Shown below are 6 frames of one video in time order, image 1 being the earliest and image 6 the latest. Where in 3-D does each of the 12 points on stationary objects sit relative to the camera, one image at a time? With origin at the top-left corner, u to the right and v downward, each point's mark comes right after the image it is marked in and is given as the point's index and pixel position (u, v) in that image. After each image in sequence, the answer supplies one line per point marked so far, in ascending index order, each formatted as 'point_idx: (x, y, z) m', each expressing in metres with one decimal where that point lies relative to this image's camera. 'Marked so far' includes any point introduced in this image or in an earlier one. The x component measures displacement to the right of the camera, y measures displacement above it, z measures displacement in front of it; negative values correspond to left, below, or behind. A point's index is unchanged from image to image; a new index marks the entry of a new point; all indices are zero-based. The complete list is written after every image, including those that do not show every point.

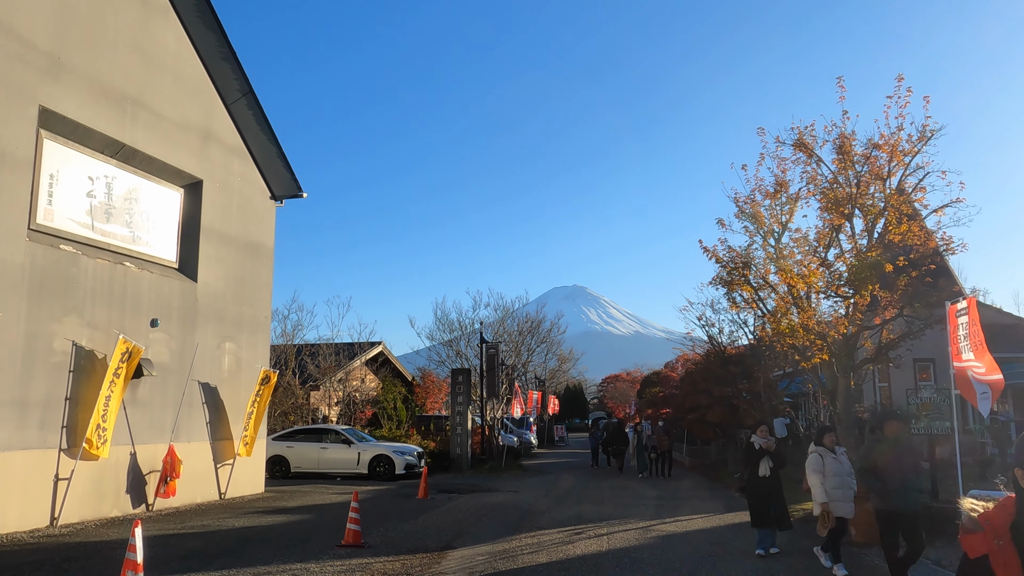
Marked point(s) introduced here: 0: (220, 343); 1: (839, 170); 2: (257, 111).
0: (-5.8, -1.1, +14.4) m
1: (+5.3, +1.9, +11.9) m
2: (-5.3, +3.7, +15.2) m
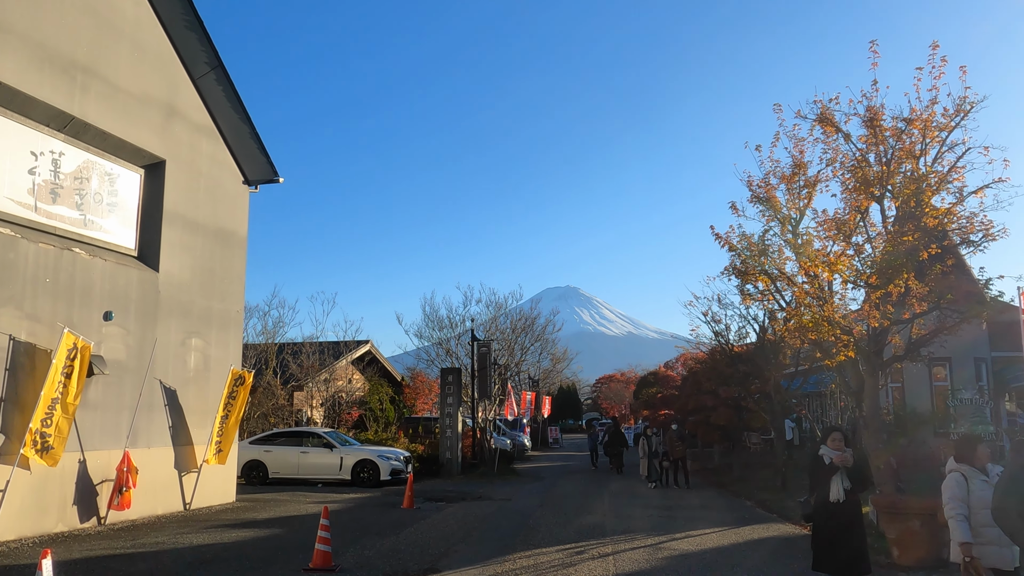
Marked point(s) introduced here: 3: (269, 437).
0: (-5.9, -0.9, +13.1) m
1: (+5.2, +2.1, +10.7) m
2: (-5.5, +3.8, +13.9) m
3: (-6.4, -3.9, +18.9) m
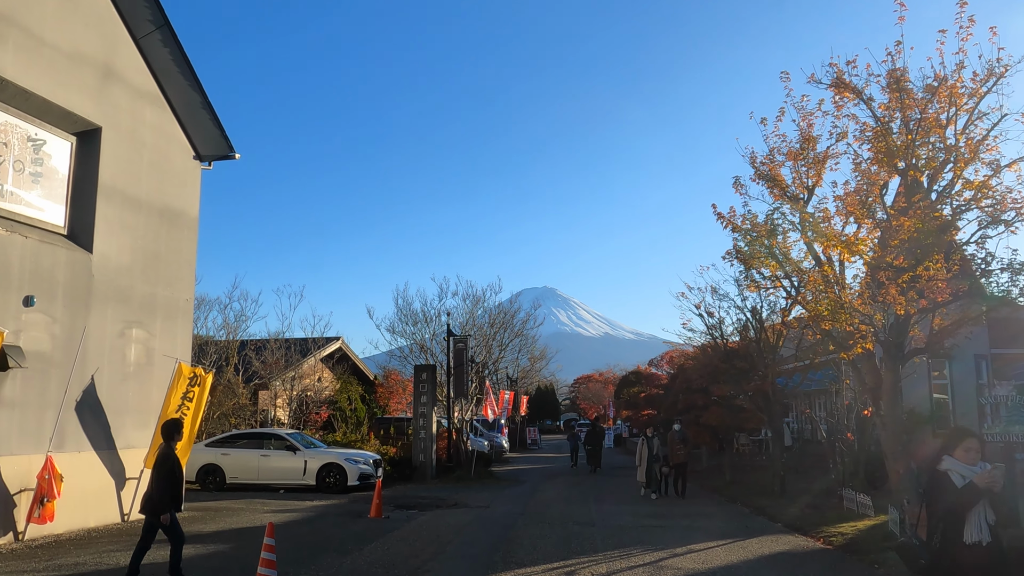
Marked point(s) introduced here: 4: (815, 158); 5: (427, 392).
0: (-6.2, -0.7, +11.7) m
1: (+5.0, +2.3, +9.6) m
2: (-5.8, +4.1, +12.5) m
3: (-6.9, -3.6, +17.4) m
4: (+4.8, +2.1, +11.4) m
5: (-2.3, -2.8, +19.6) m
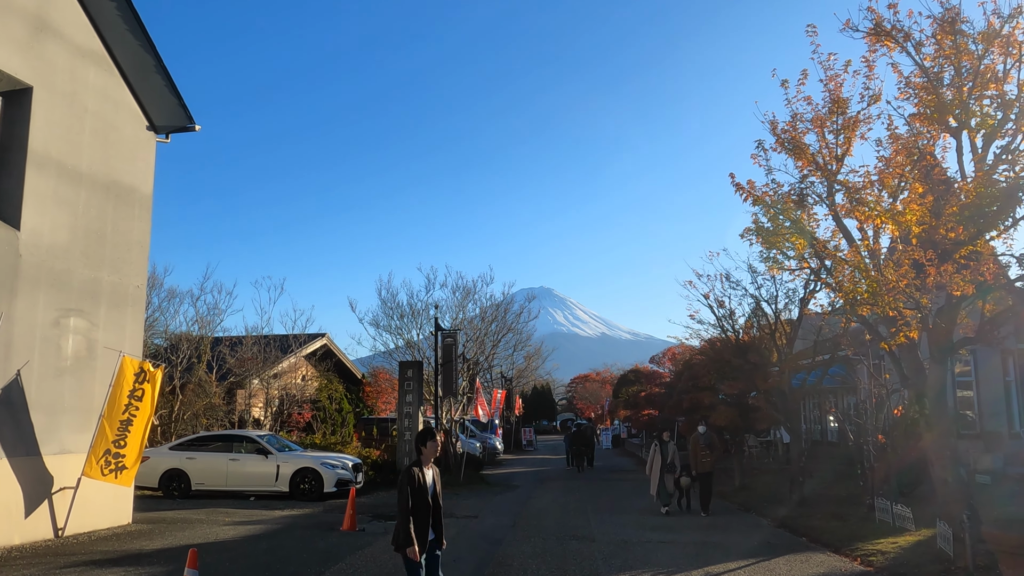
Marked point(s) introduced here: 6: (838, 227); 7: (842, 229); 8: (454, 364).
0: (-6.4, -0.4, +10.3) m
1: (+4.8, +2.5, +8.3) m
2: (-6.0, +4.3, +11.1) m
3: (-7.1, -3.4, +16.0) m
4: (+4.6, +2.3, +10.1) m
5: (-2.5, -2.6, +18.2) m
6: (+4.3, +0.8, +9.6) m
7: (+4.3, +0.8, +9.5) m
8: (-1.6, -2.0, +19.6) m
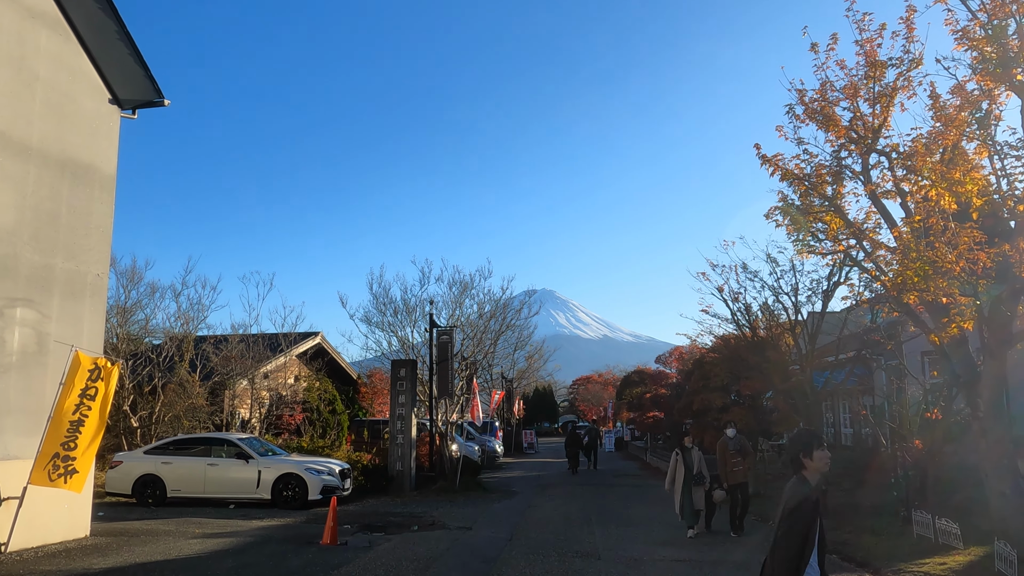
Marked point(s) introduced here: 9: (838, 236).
0: (-6.4, -0.3, +9.2) m
1: (+4.8, +2.7, +7.2) m
2: (-6.0, +4.5, +10.0) m
3: (-7.1, -3.2, +15.0) m
4: (+4.6, +2.4, +9.0) m
5: (-2.5, -2.4, +17.1) m
6: (+4.2, +1.0, +8.5) m
7: (+4.3, +0.9, +8.4) m
8: (-1.6, -1.9, +18.6) m
9: (+3.8, +0.6, +8.6) m
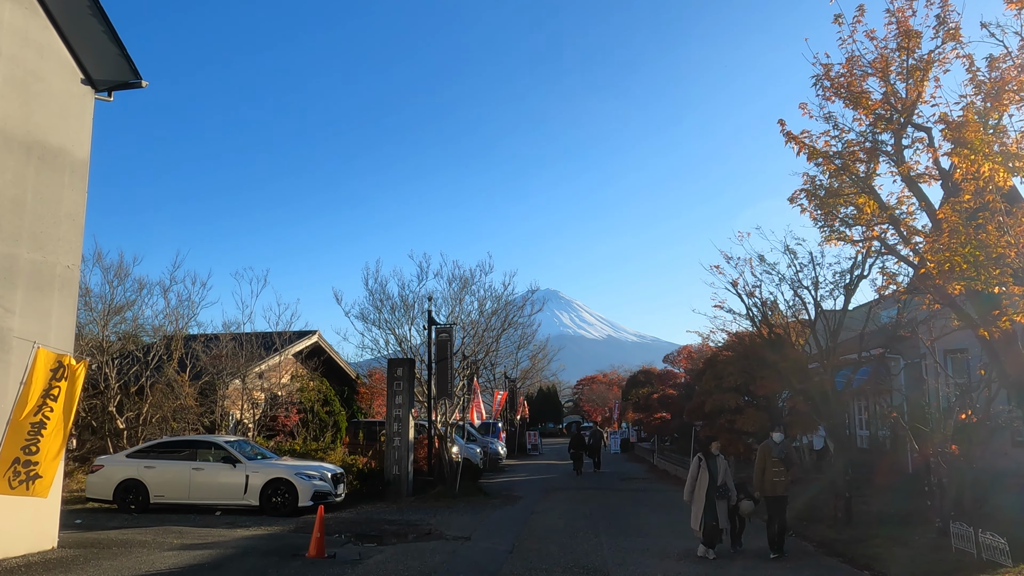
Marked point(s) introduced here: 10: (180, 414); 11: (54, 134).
0: (-6.4, -0.2, +8.5) m
1: (+4.8, +2.8, +6.4) m
2: (-6.0, +4.6, +9.3) m
3: (-7.1, -3.1, +14.2) m
4: (+4.6, +2.6, +8.2) m
5: (-2.5, -2.3, +16.3) m
6: (+4.2, +1.1, +7.7) m
7: (+4.3, +1.0, +7.6) m
8: (-1.5, -1.8, +17.8) m
9: (+3.8, +0.7, +7.8) m
10: (-8.2, -3.1, +18.1) m
11: (-6.2, +2.1, +9.8) m
